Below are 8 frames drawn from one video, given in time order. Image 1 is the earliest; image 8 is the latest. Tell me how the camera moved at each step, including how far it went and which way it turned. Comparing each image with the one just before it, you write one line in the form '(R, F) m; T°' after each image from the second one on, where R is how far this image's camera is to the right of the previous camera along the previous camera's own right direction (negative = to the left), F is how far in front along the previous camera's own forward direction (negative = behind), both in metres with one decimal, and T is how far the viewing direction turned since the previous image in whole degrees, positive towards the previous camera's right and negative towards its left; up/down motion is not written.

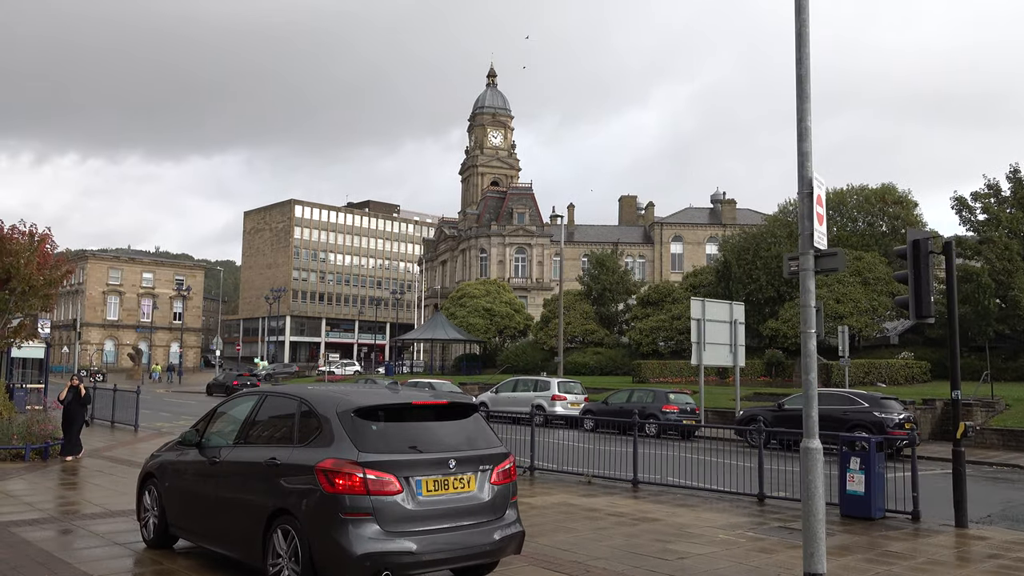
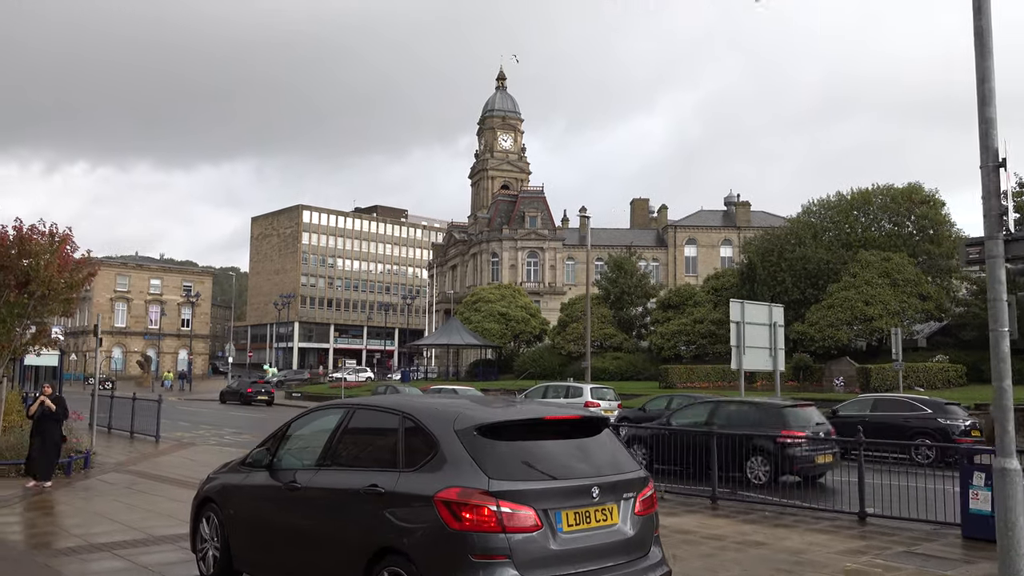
(-0.8, +1.0) m; 0°
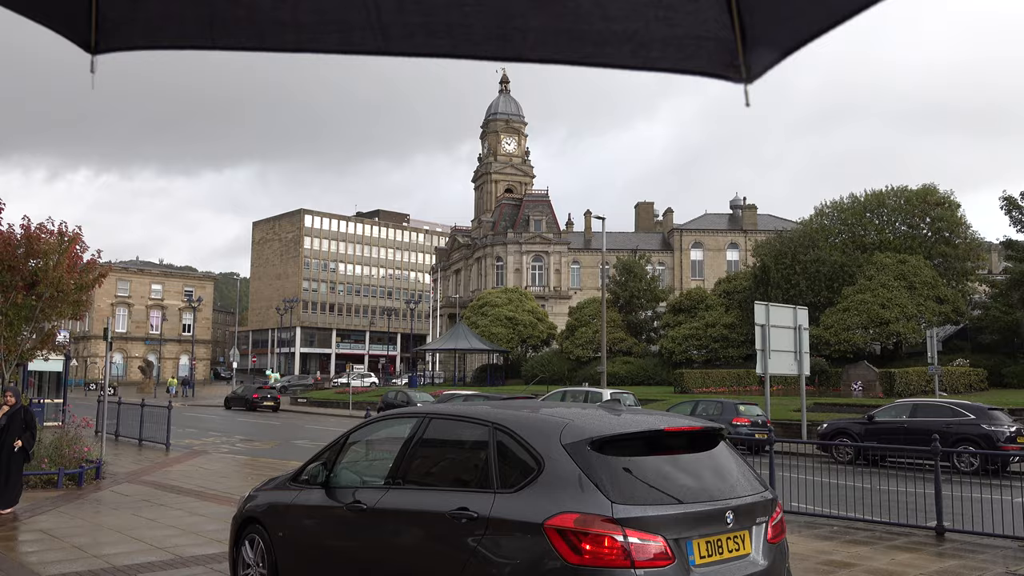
(-0.6, +0.7) m; 0°
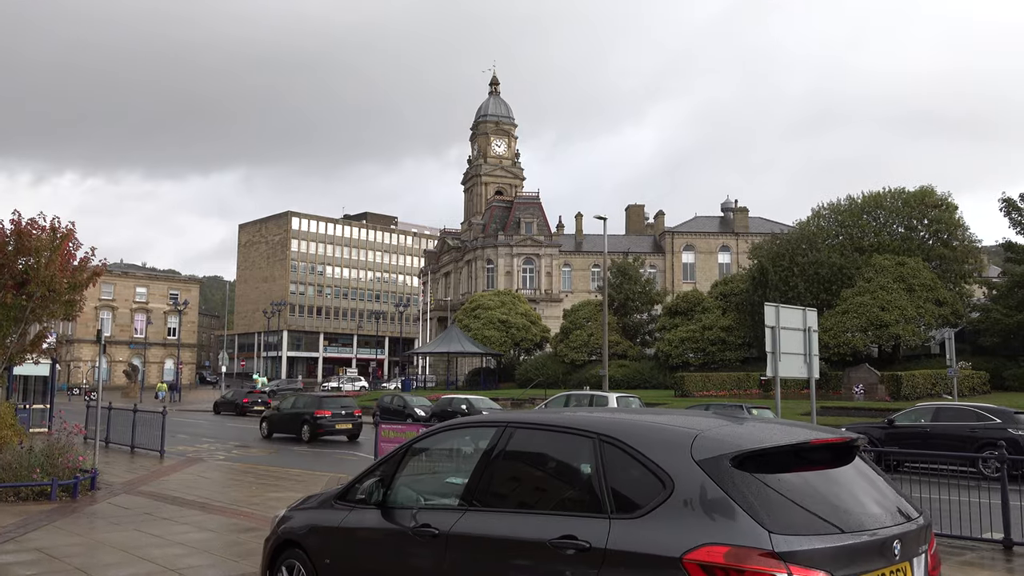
(-0.5, +0.7) m; +1°
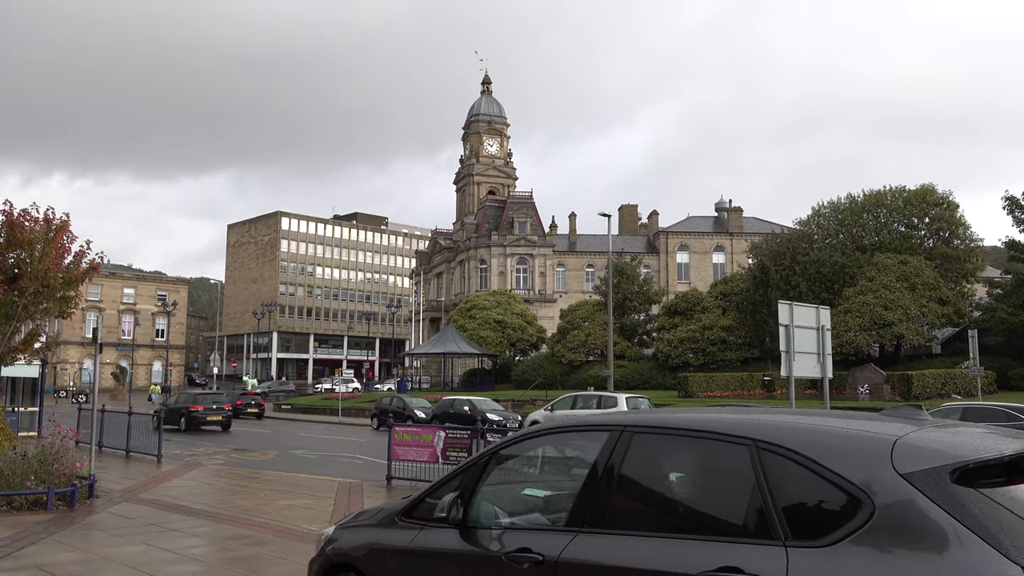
(-0.5, +0.7) m; +1°
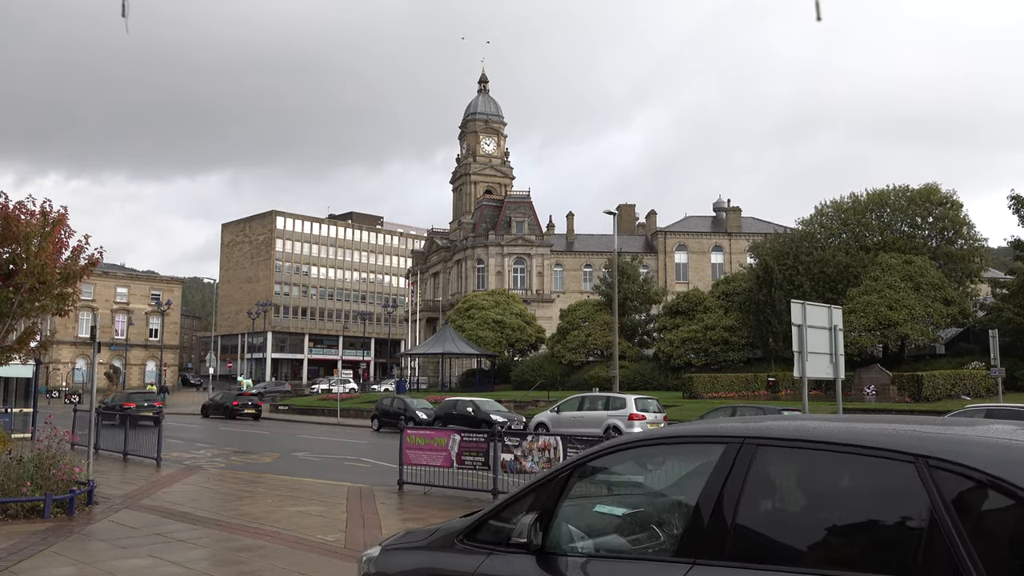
(-0.4, +0.5) m; 0°
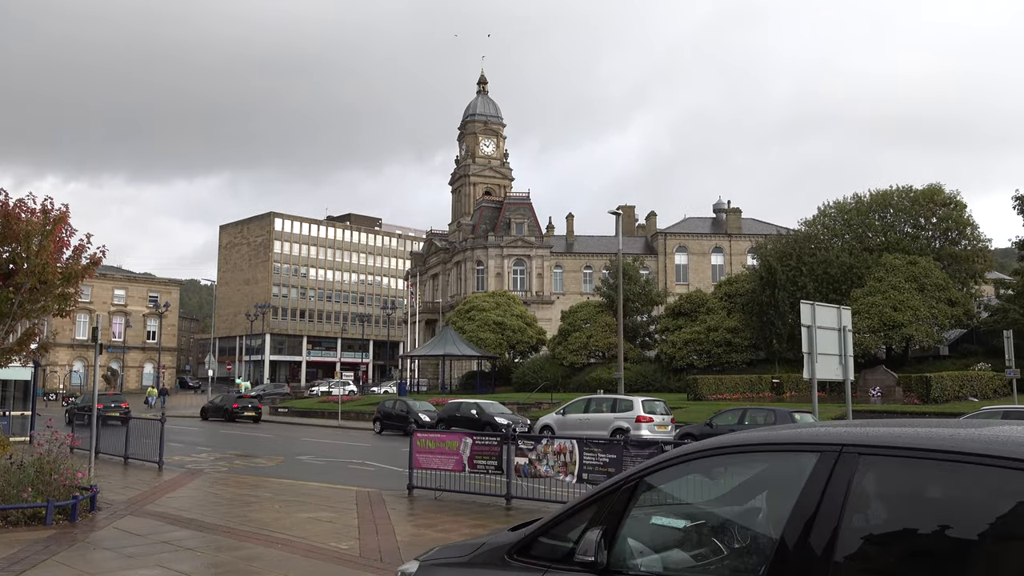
(-0.2, +0.3) m; 0°
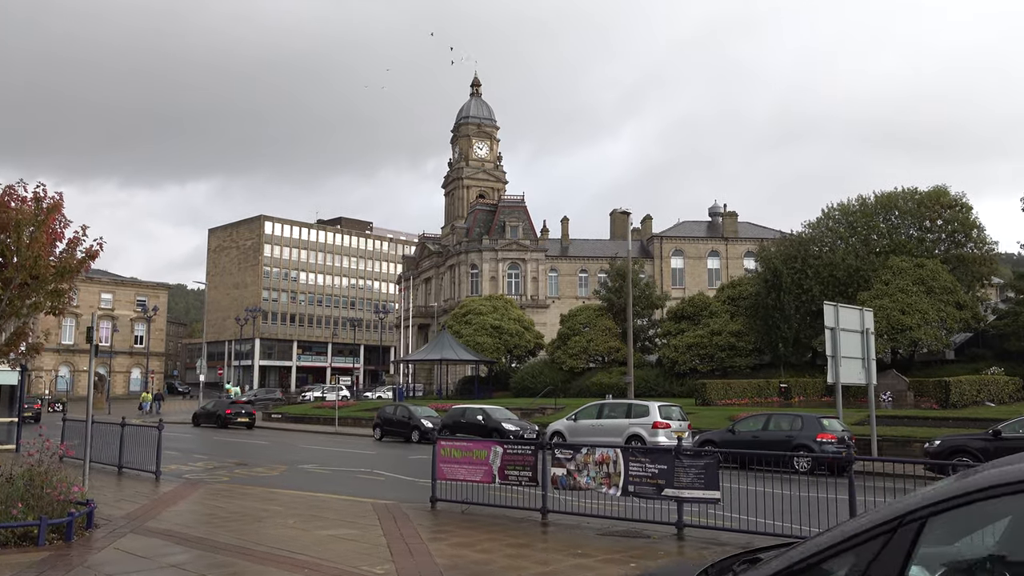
(-0.6, +0.9) m; +1°
